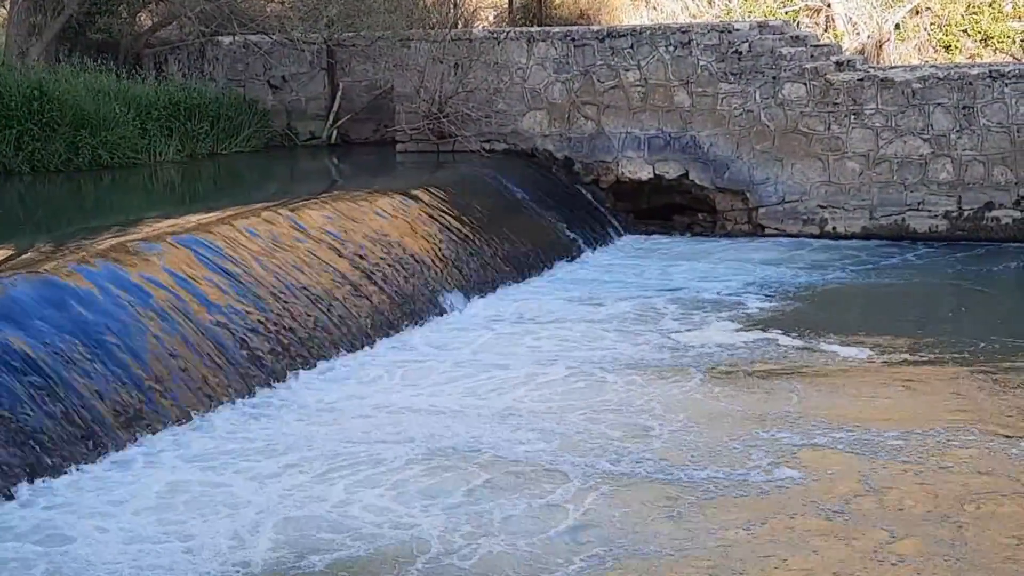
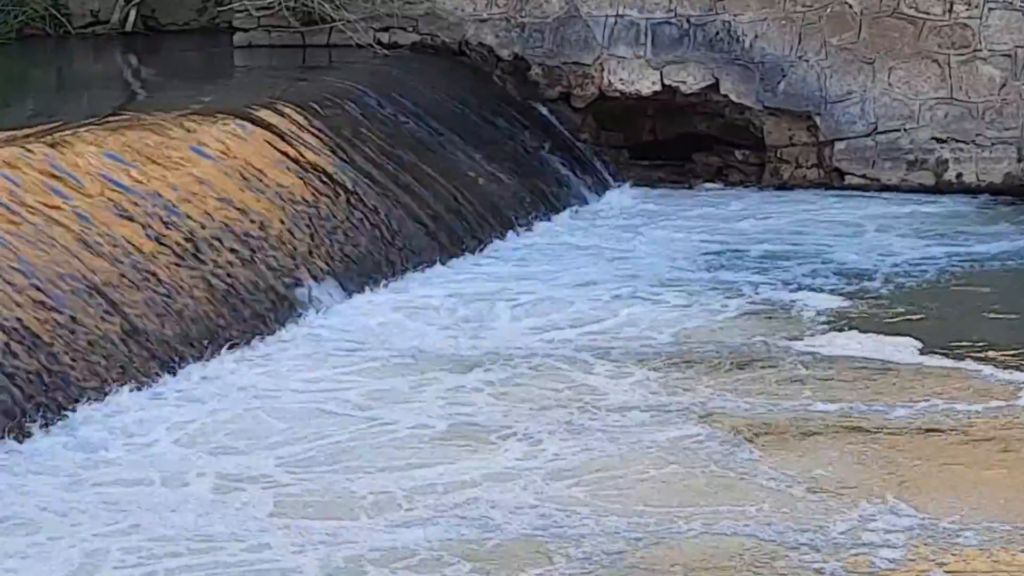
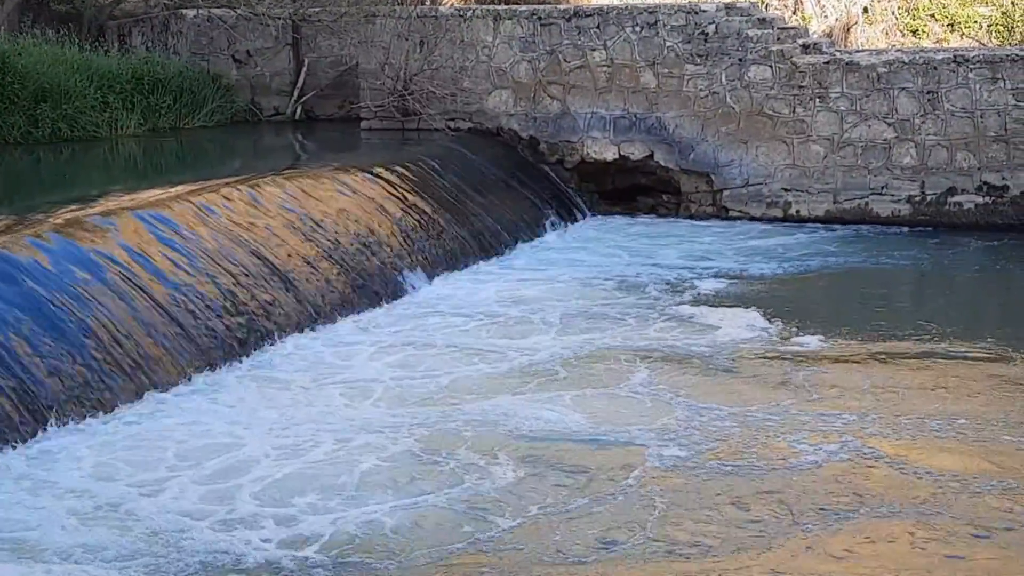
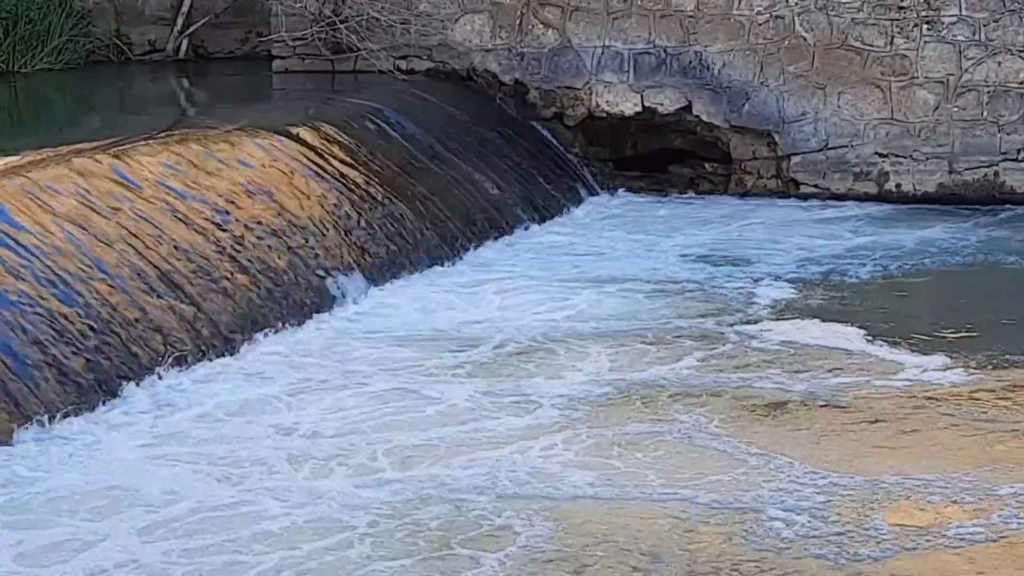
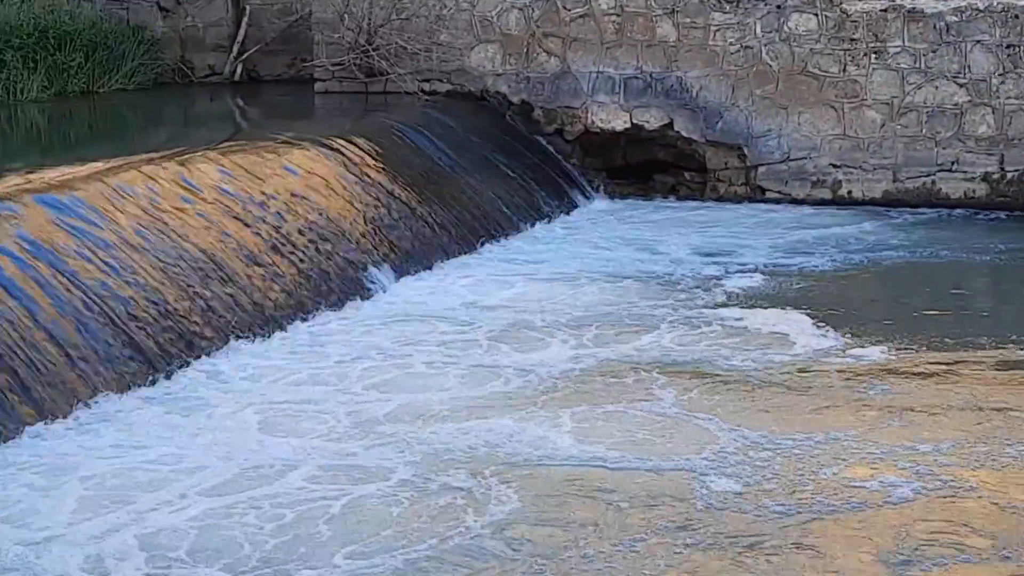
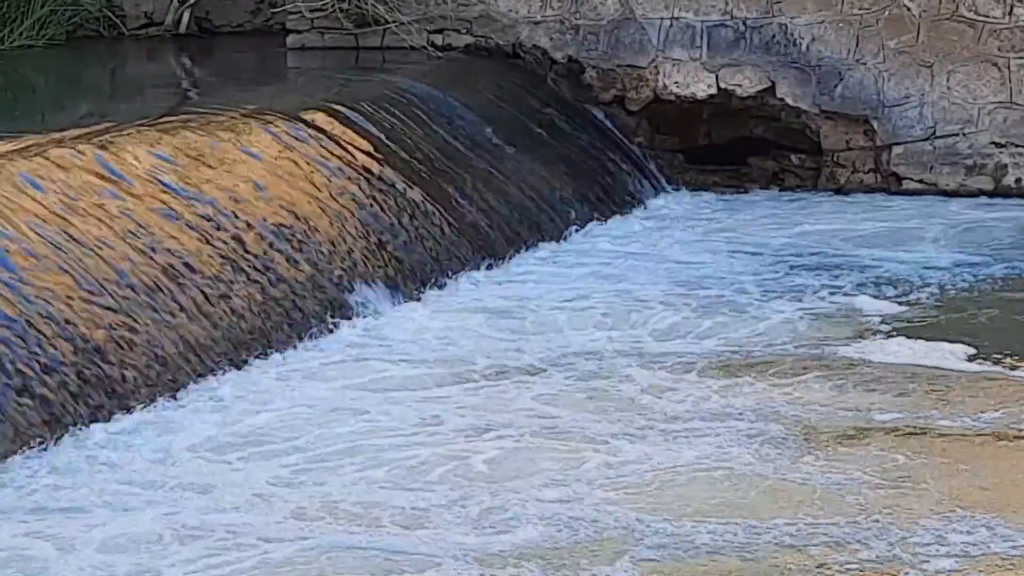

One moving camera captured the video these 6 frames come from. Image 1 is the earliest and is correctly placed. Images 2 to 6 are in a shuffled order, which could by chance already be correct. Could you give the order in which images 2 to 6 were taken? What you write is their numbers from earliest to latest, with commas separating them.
3, 5, 4, 2, 6
